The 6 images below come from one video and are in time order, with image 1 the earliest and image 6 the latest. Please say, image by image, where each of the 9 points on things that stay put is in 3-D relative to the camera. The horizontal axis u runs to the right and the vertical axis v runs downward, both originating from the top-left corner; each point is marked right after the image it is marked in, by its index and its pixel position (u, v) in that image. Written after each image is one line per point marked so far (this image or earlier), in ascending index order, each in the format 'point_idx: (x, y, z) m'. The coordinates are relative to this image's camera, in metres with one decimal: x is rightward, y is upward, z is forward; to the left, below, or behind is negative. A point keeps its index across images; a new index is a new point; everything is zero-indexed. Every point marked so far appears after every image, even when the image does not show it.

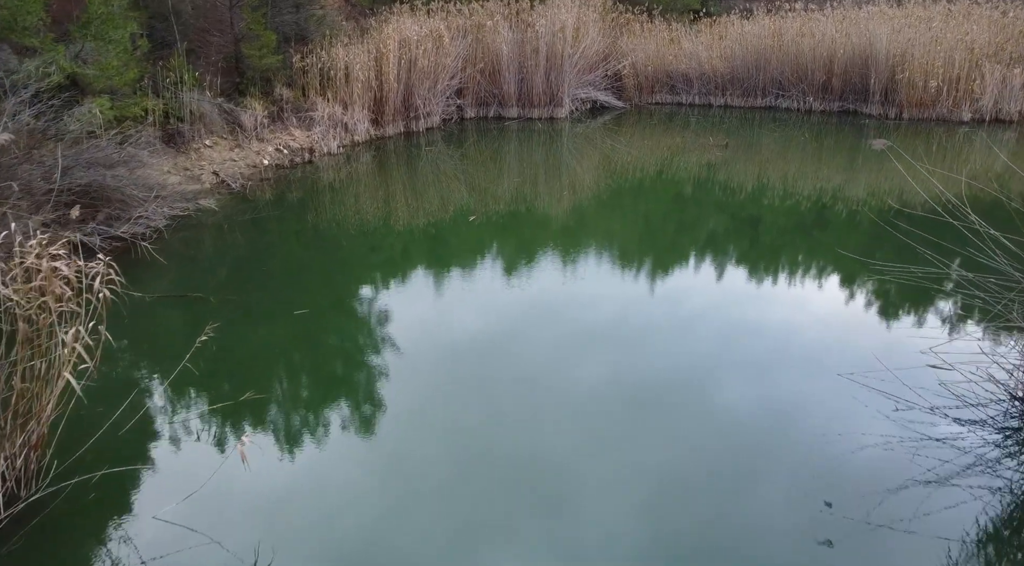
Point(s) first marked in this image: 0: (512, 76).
0: (0.0, +2.3, +8.4) m
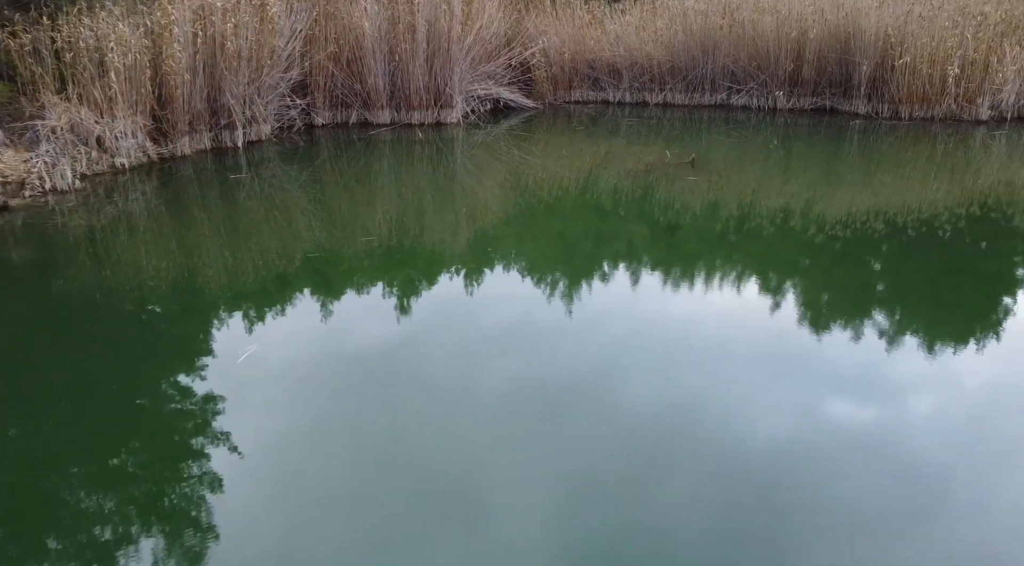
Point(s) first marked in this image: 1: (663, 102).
0: (-1.1, +1.7, +6.0) m
1: (+1.5, +1.8, +7.3) m
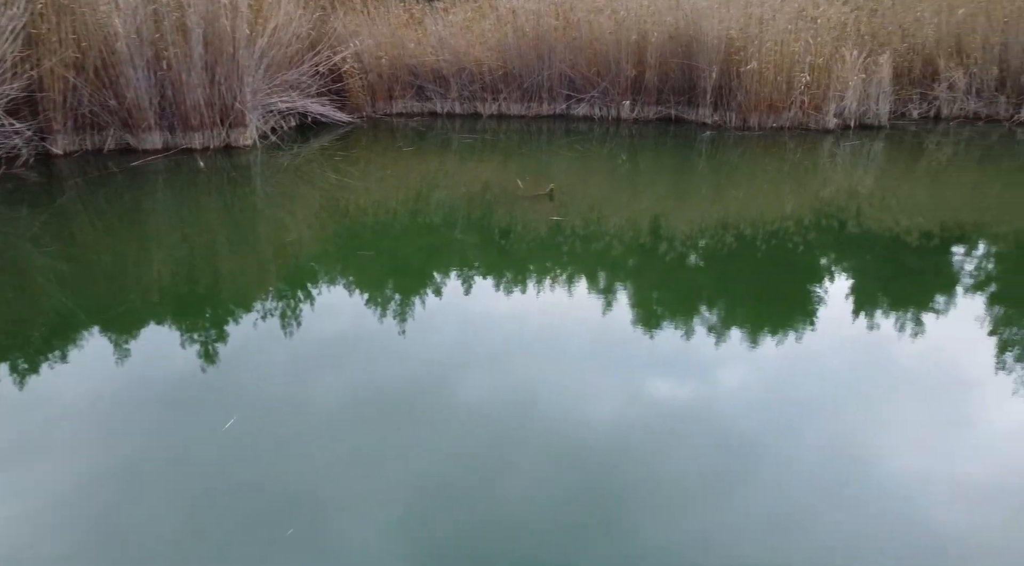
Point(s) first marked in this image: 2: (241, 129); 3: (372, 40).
0: (-2.3, +1.3, +4.7) m
1: (-0.1, +1.5, +6.5) m
2: (-1.9, +1.1, +5.3) m
3: (-1.2, +2.0, +6.2) m
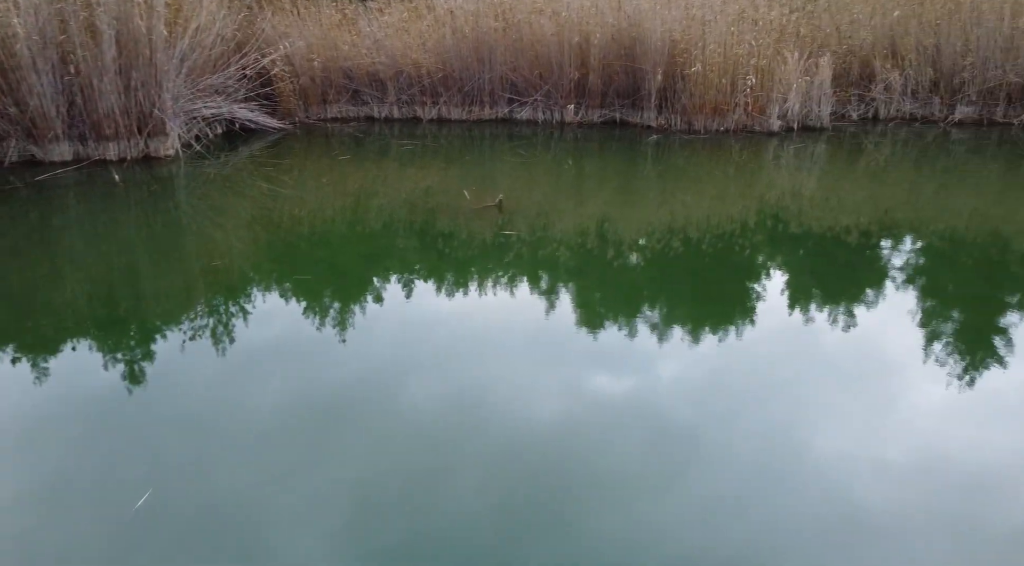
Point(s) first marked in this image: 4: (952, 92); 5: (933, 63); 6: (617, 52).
0: (-2.7, +1.1, +4.3) m
1: (-0.6, +1.4, +6.3) m
2: (-2.3, +1.0, +4.9) m
3: (-1.6, +1.9, +5.9) m
4: (+3.7, +1.6, +6.2) m
5: (+3.4, +1.8, +6.0) m
6: (+0.8, +1.8, +5.8) m
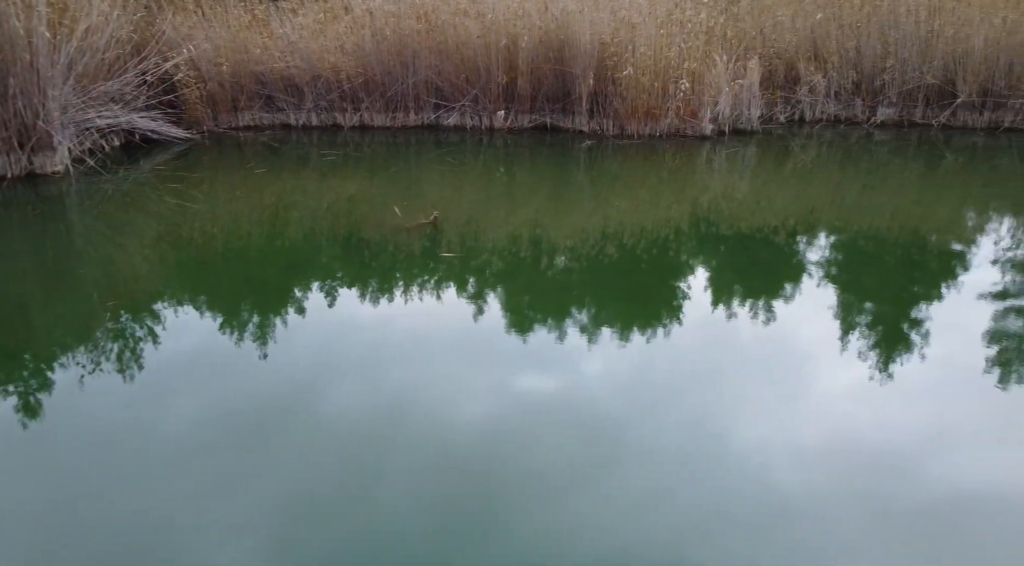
0: (-3.1, +1.0, +3.8) m
1: (-1.2, +1.3, +6.0) m
2: (-2.8, +0.8, +4.4) m
3: (-2.2, +1.8, +5.4) m
4: (+3.1, +1.6, +6.3) m
5: (+2.8, +1.8, +6.1) m
6: (+0.3, +1.7, +5.7) m
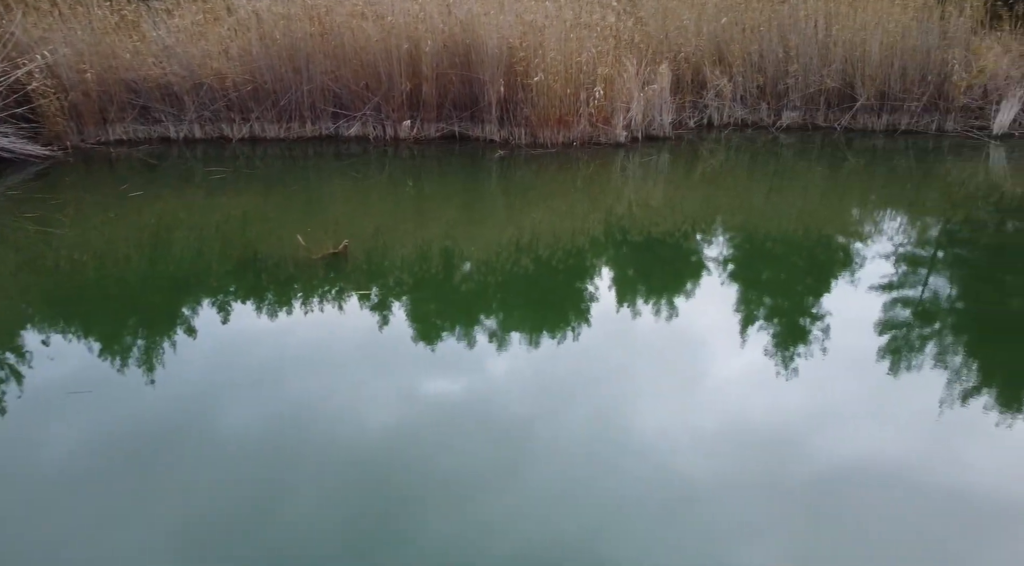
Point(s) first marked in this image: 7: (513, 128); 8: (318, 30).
0: (-3.5, +0.7, +3.0) m
1: (-1.9, +1.1, +5.5) m
2: (-3.2, +0.5, +3.7) m
3: (-2.9, +1.5, +4.8) m
4: (+2.3, +1.6, +6.3) m
5: (+2.0, +1.8, +6.1) m
6: (-0.4, +1.6, +5.4) m
7: (0.0, +1.2, +5.6) m
8: (-1.4, +1.8, +5.2) m
